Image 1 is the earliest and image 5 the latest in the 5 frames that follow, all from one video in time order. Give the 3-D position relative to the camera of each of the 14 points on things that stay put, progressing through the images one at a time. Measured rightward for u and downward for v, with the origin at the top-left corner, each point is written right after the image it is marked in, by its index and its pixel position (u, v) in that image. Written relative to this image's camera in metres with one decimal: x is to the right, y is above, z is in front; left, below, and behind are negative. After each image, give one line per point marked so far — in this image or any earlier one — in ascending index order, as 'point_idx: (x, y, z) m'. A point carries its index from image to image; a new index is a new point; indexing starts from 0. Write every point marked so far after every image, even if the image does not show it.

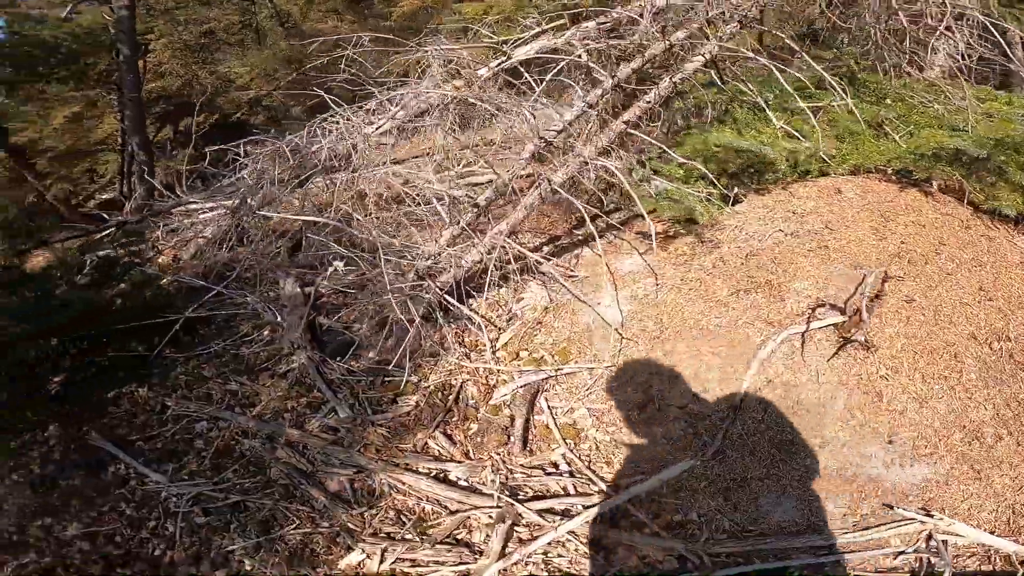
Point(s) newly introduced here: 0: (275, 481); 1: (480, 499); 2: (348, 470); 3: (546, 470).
0: (-1.8, -1.4, +4.3) m
1: (-0.2, -1.5, +4.2) m
2: (-1.2, -1.3, +4.3) m
3: (+0.3, -1.4, +4.4) m
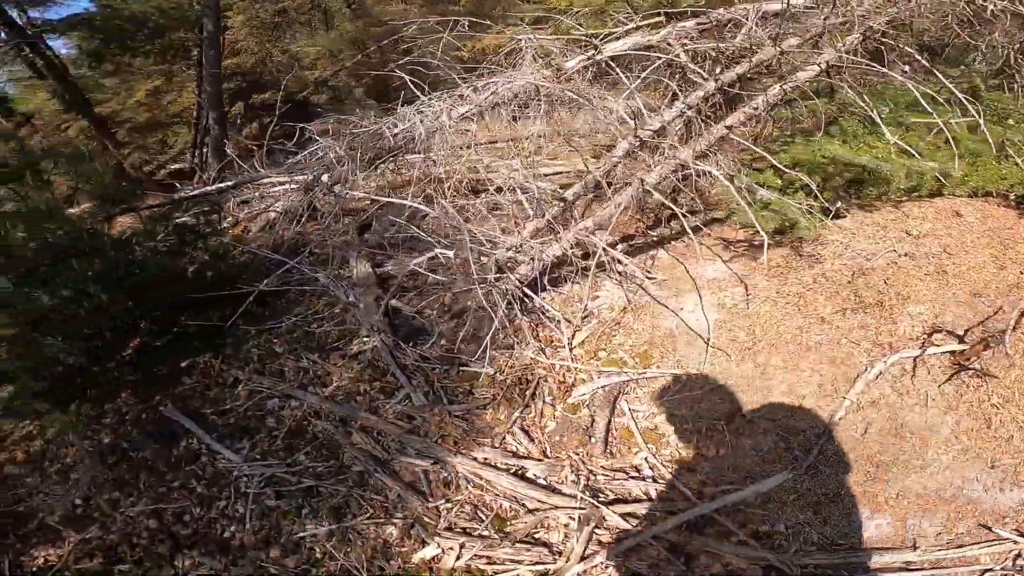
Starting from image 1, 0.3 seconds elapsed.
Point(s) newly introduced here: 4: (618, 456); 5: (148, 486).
0: (-1.2, -1.3, +4.1) m
1: (+0.3, -1.5, +4.0) m
2: (-0.6, -1.2, +4.1) m
3: (+0.8, -1.3, +4.2) m
4: (+0.8, -1.2, +4.3) m
5: (-2.7, -1.4, +4.3) m
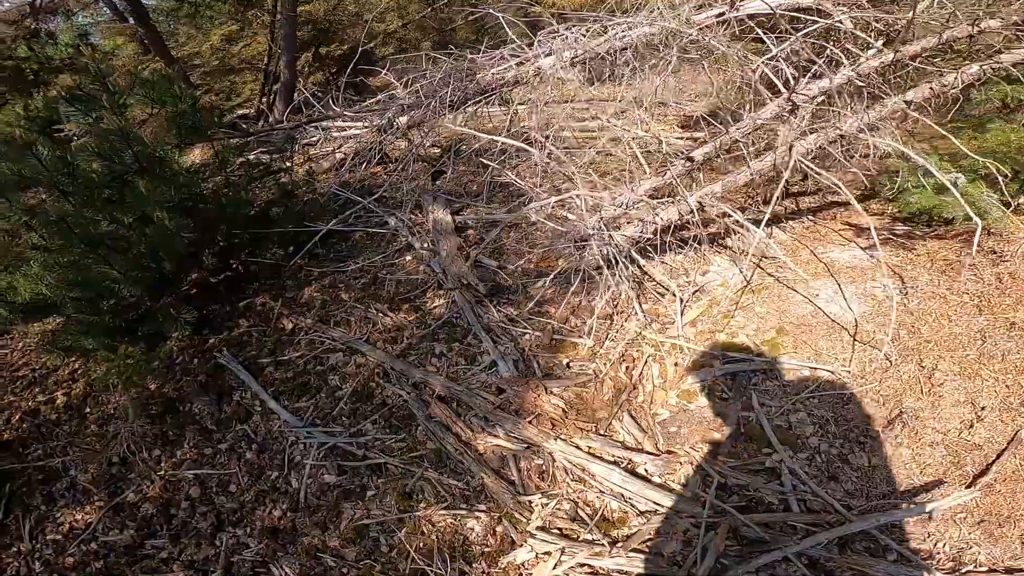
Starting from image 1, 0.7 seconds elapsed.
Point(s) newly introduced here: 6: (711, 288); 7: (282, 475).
0: (-0.5, -0.9, +3.5) m
1: (+1.0, -1.2, +3.3) m
2: (0.0, -0.9, +3.4) m
3: (+1.5, -1.1, +3.4) m
4: (+1.4, -1.0, +3.5) m
5: (-2.0, -1.0, +3.7) m
6: (+1.5, 0.0, +4.4) m
7: (-1.4, -1.1, +3.4) m
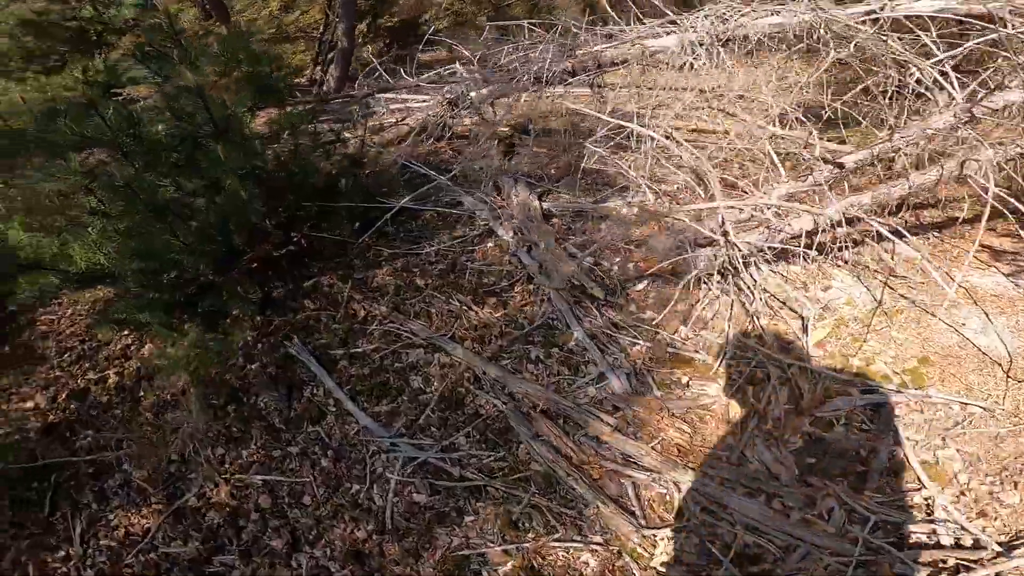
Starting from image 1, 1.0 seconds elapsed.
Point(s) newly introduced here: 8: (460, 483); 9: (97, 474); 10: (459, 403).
0: (+0.1, -0.9, +3.0) m
1: (+1.5, -1.3, +2.8) m
2: (+0.6, -0.9, +3.0) m
3: (+2.1, -1.2, +3.0) m
4: (+2.0, -1.1, +3.0) m
5: (-1.4, -0.9, +3.3) m
6: (+2.2, -0.1, +3.9) m
7: (-0.8, -1.0, +3.0) m
8: (-0.3, -1.0, +3.0) m
9: (-2.4, -1.1, +3.4) m
10: (-0.3, -0.7, +3.3) m
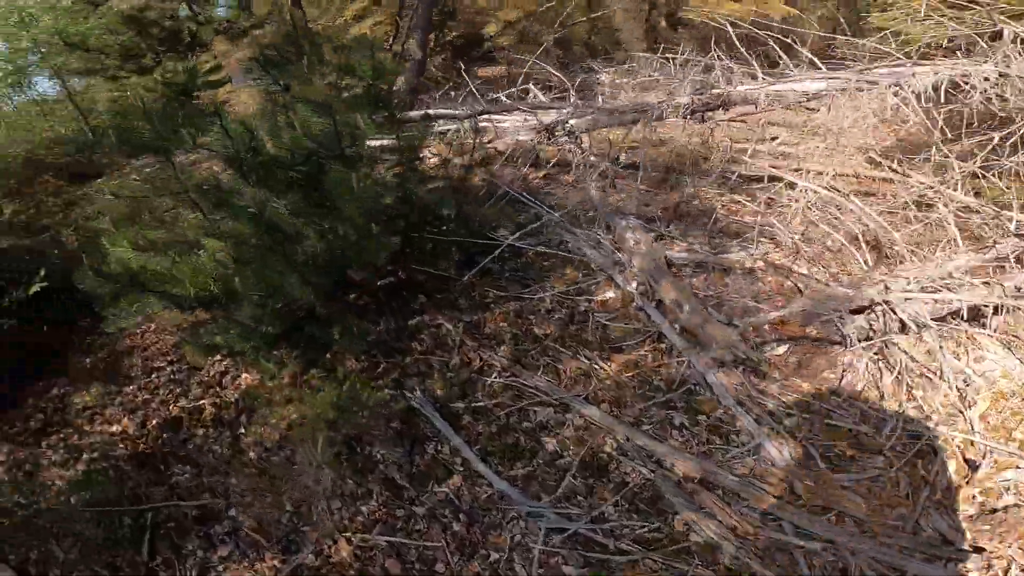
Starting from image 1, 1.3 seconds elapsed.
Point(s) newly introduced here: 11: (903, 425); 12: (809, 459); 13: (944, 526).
0: (+0.8, -1.2, +2.8) m
1: (+2.2, -1.7, +2.5) m
2: (+1.3, -1.3, +2.7) m
3: (+2.8, -1.7, +2.7) m
4: (+2.8, -1.6, +2.7) m
5: (-0.7, -1.1, +3.0) m
6: (+3.0, -0.6, +3.6) m
7: (0.0, -1.3, +2.8) m
8: (+0.5, -1.3, +2.7) m
9: (-1.7, -1.2, +3.1) m
10: (+0.5, -1.0, +3.0) m
11: (+2.2, -0.8, +3.3) m
12: (+1.5, -0.9, +3.0) m
13: (+2.1, -1.3, +2.8) m
